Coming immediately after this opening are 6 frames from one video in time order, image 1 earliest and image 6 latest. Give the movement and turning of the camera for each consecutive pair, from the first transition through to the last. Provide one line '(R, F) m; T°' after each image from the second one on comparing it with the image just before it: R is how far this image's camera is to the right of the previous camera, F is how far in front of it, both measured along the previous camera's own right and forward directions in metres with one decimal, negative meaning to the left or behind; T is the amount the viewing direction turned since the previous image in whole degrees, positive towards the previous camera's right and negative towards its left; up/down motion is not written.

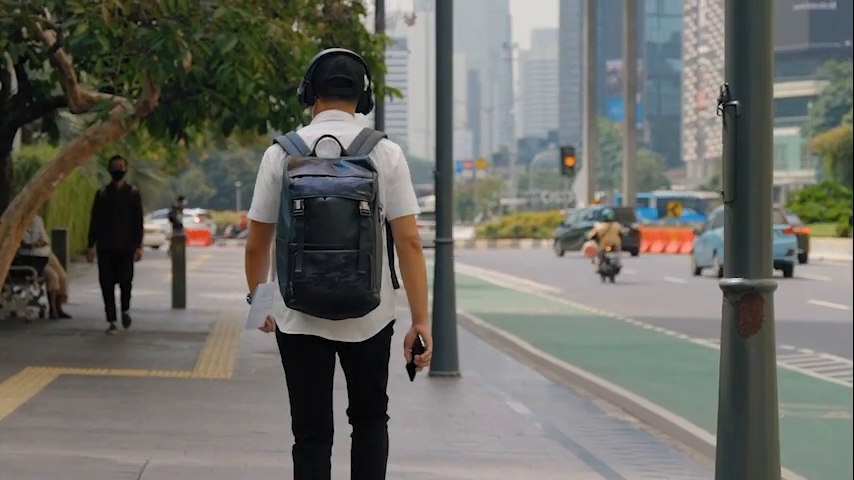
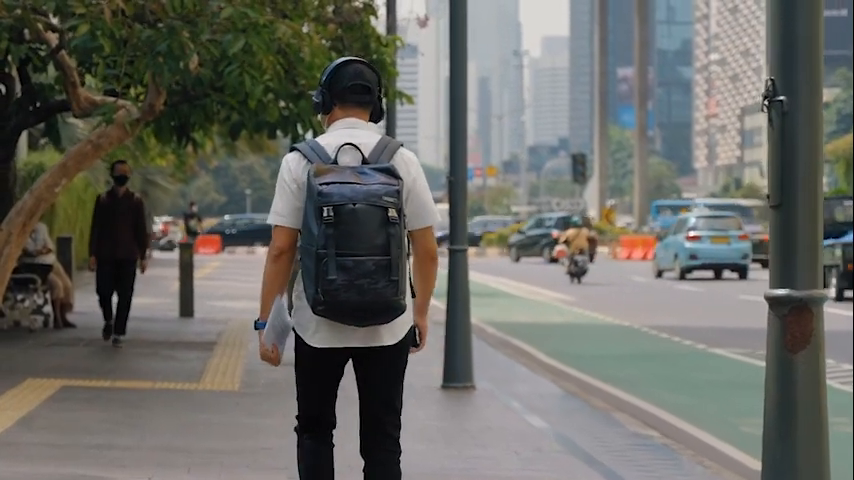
(0.0, +0.4) m; 0°
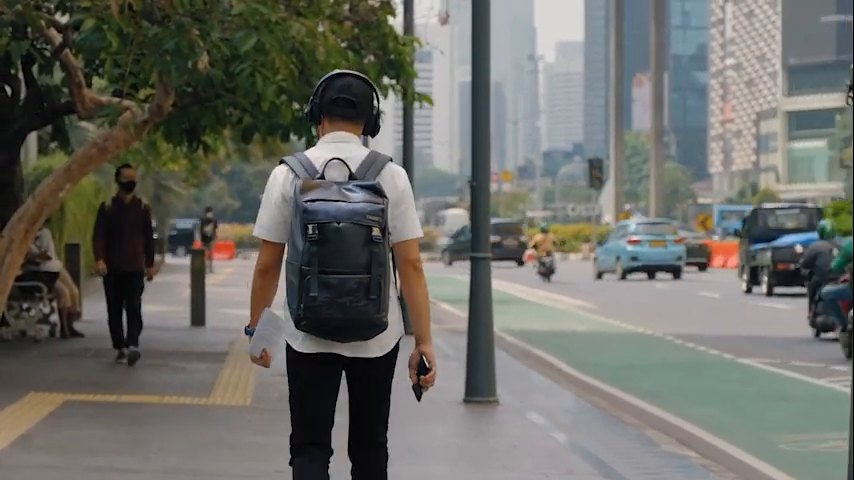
(0.0, +0.6) m; -1°
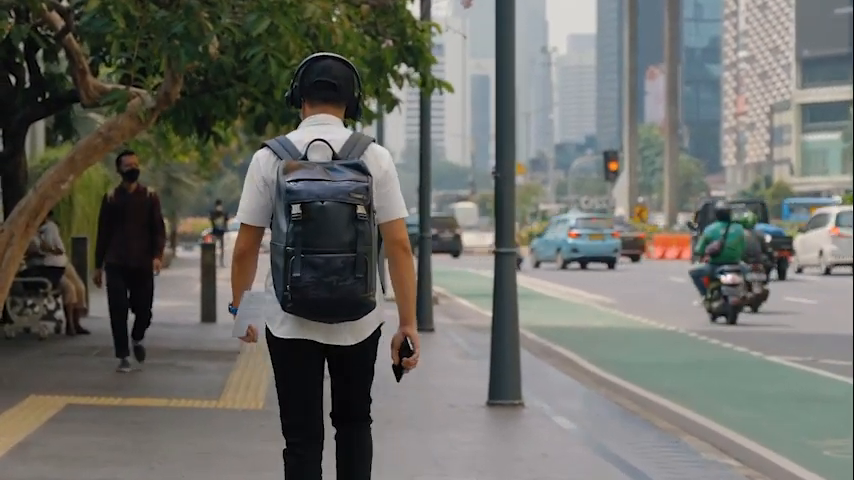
(-0.1, +0.6) m; 0°
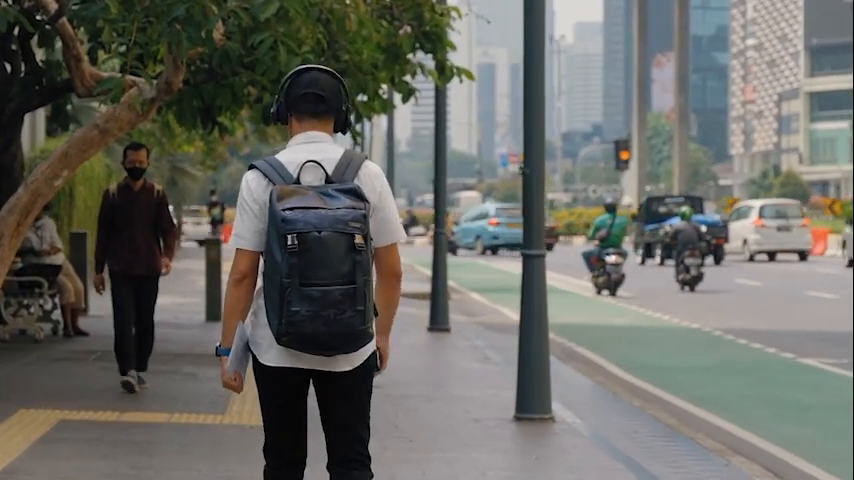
(-0.1, +0.8) m; 0°
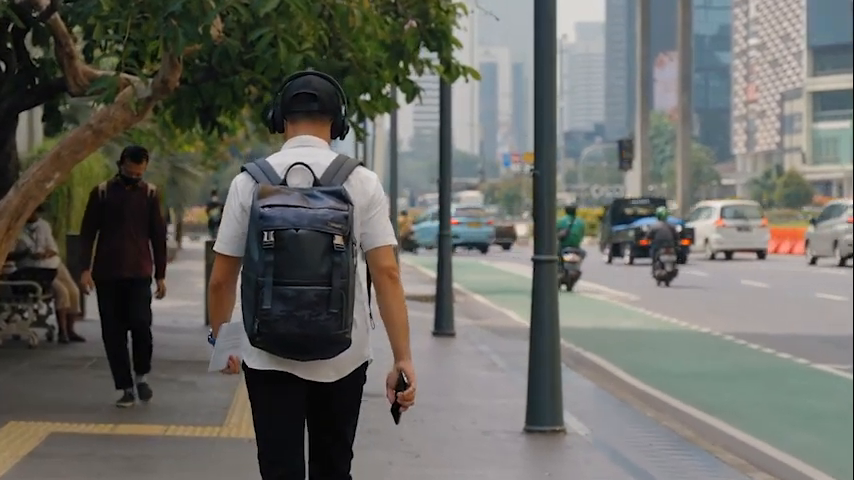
(0.0, +0.4) m; 0°
